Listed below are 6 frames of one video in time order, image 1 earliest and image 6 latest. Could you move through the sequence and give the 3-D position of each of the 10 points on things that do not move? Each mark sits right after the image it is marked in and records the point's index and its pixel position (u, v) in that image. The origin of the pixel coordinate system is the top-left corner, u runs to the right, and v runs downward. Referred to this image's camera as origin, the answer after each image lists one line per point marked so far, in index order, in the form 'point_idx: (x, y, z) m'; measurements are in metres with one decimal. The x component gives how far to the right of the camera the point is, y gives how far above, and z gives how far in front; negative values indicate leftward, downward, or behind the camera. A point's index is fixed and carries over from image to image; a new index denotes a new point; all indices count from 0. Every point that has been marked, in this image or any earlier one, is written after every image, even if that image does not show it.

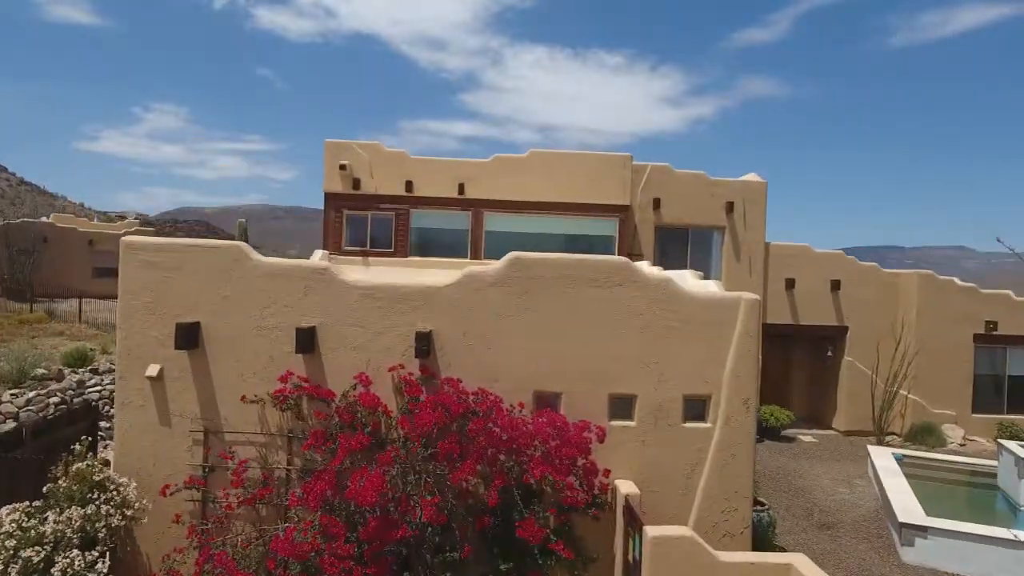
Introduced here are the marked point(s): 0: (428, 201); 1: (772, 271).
0: (-0.9, +0.9, +7.5) m
1: (+3.1, +0.2, +8.3) m
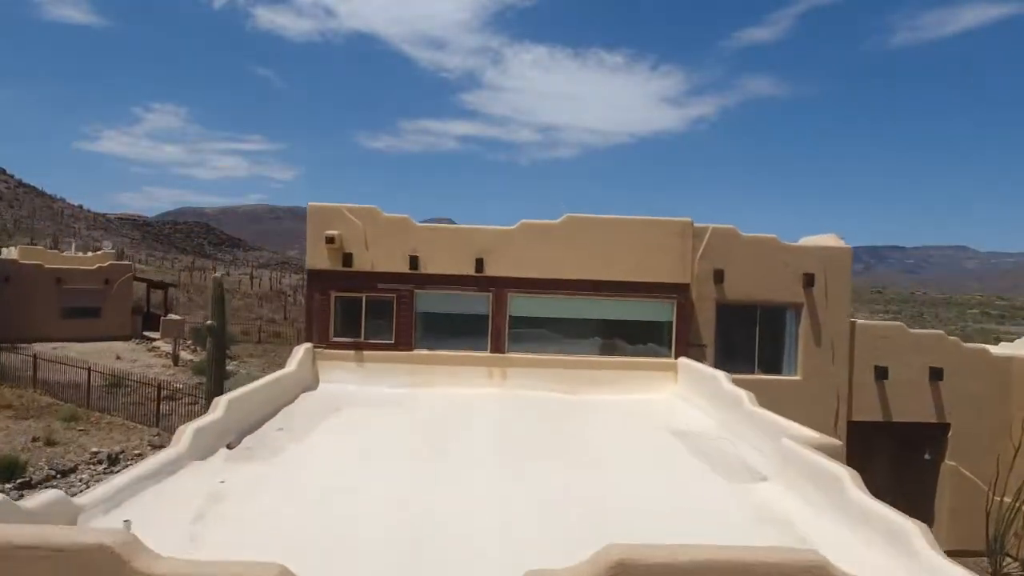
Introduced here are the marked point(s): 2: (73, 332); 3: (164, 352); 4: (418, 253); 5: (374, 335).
0: (-0.6, +0.1, +6.0) m
1: (+3.4, -0.7, +6.8) m
2: (-9.2, -0.9, +14.6) m
3: (-7.3, -1.4, +14.6) m
4: (-0.8, +0.3, +6.0) m
5: (-1.2, -0.4, +6.0) m
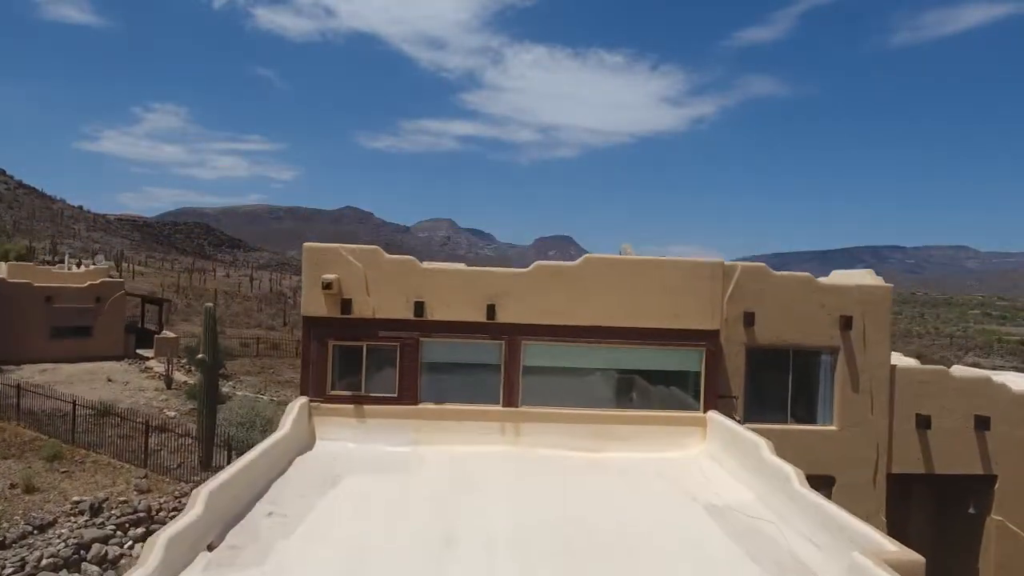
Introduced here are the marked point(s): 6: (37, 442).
0: (-0.5, -0.3, +5.5) m
1: (+3.5, -1.0, +6.3) m
2: (-9.1, -1.3, +14.1) m
3: (-7.2, -1.7, +14.1) m
4: (-0.7, -0.1, +5.5) m
5: (-1.1, -0.8, +5.5) m
6: (-6.3, -2.1, +9.2) m
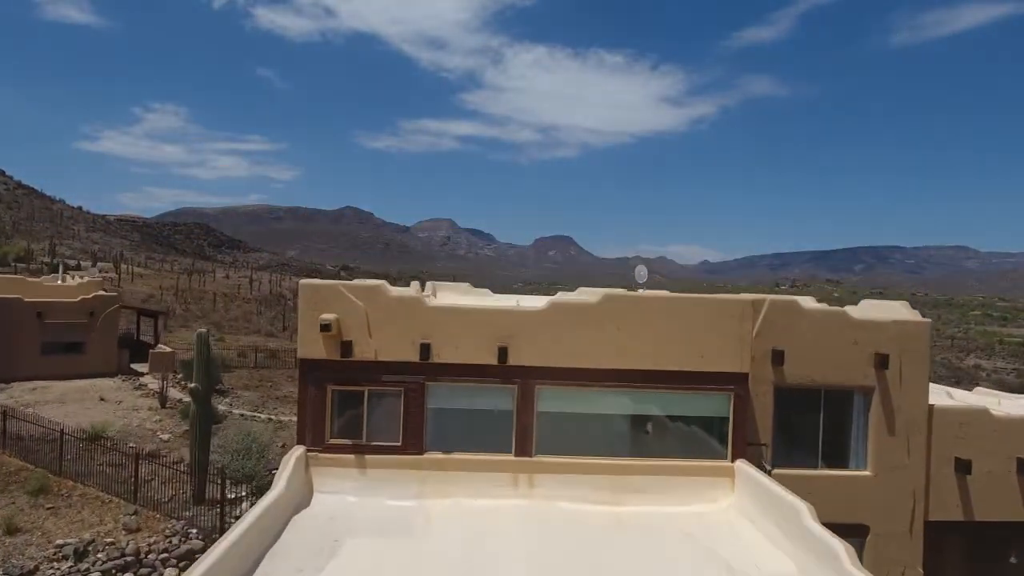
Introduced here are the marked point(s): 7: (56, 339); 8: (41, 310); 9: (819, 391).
0: (-0.4, -0.6, +5.1) m
1: (+3.6, -1.3, +5.9) m
2: (-9.0, -1.6, +13.7) m
3: (-7.1, -2.0, +13.7) m
4: (-0.6, -0.4, +5.1) m
5: (-1.0, -1.1, +5.1) m
6: (-6.2, -2.4, +8.8) m
7: (-9.0, -1.0, +13.8) m
8: (-9.1, -0.4, +13.5) m
9: (+2.5, -0.9, +5.8) m
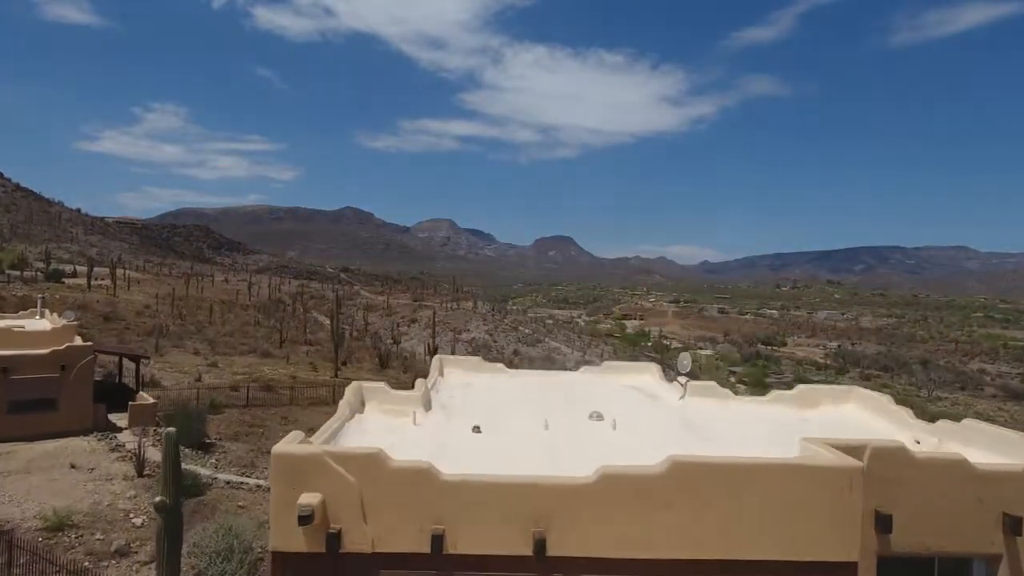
0: (-0.2, -1.5, +3.9) m
1: (+3.8, -2.3, +4.7) m
2: (-8.8, -2.5, +12.5) m
3: (-6.9, -3.0, +12.5) m
4: (-0.4, -1.3, +3.9) m
5: (-0.8, -2.0, +3.9) m
6: (-6.0, -3.3, +7.6) m
7: (-8.8, -1.9, +12.6) m
8: (-8.9, -1.4, +12.3) m
9: (+2.8, -1.8, +4.6) m
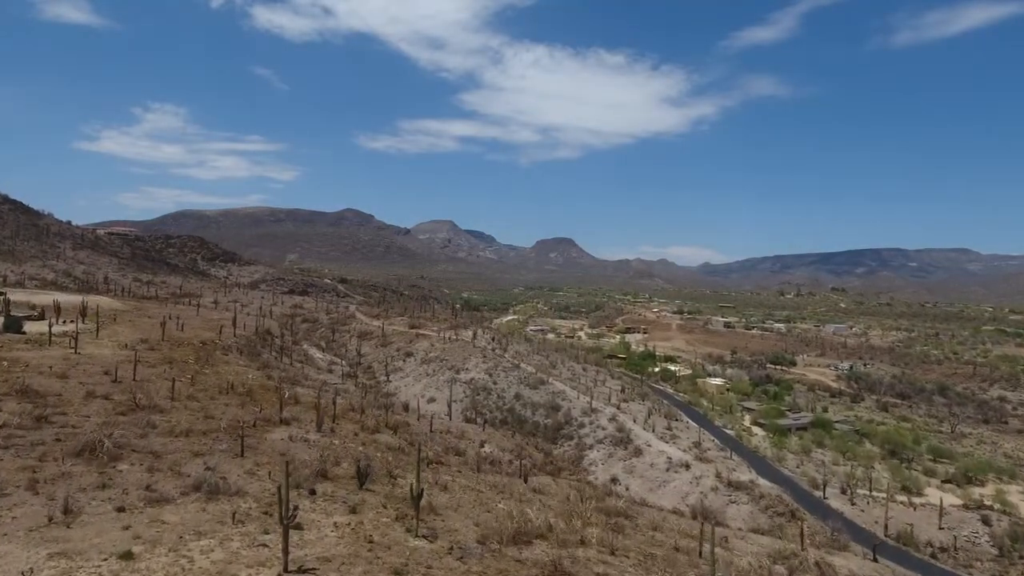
0: (-0.1, -6.8, -2.7) m
1: (+3.9, -7.5, -1.9) m
2: (-8.6, -7.8, +5.9) m
3: (-6.7, -8.2, +5.9) m
4: (-0.3, -6.6, -2.7) m
5: (-0.7, -7.3, -2.7) m
6: (-5.9, -8.5, +1.0) m
7: (-8.7, -7.2, +6.0) m
8: (-8.7, -6.6, +5.6) m
9: (+2.9, -7.0, -2.1) m
